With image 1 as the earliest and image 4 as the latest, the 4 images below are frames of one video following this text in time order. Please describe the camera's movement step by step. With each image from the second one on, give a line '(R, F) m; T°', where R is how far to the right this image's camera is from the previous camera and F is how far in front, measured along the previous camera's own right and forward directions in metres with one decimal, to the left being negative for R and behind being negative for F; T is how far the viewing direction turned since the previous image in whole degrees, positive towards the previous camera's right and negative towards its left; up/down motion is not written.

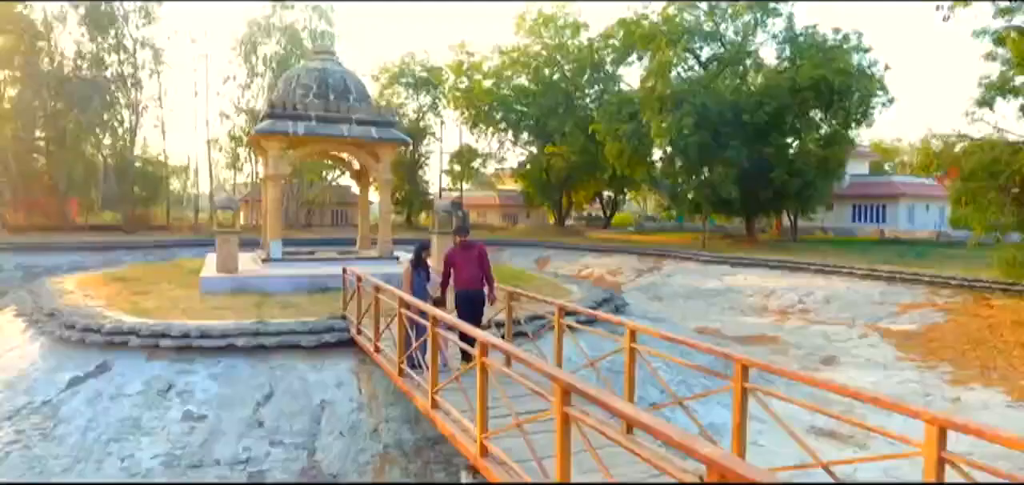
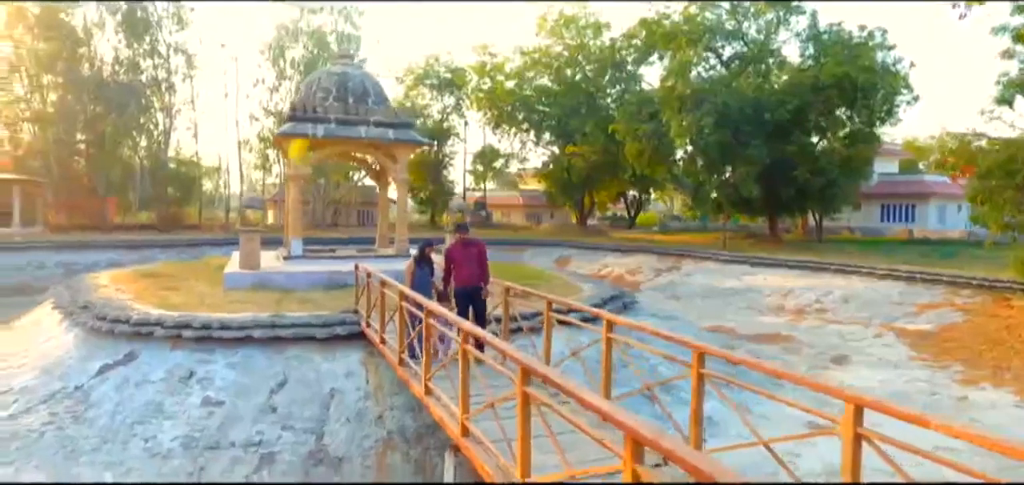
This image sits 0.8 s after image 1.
(+0.4, -0.3) m; -3°
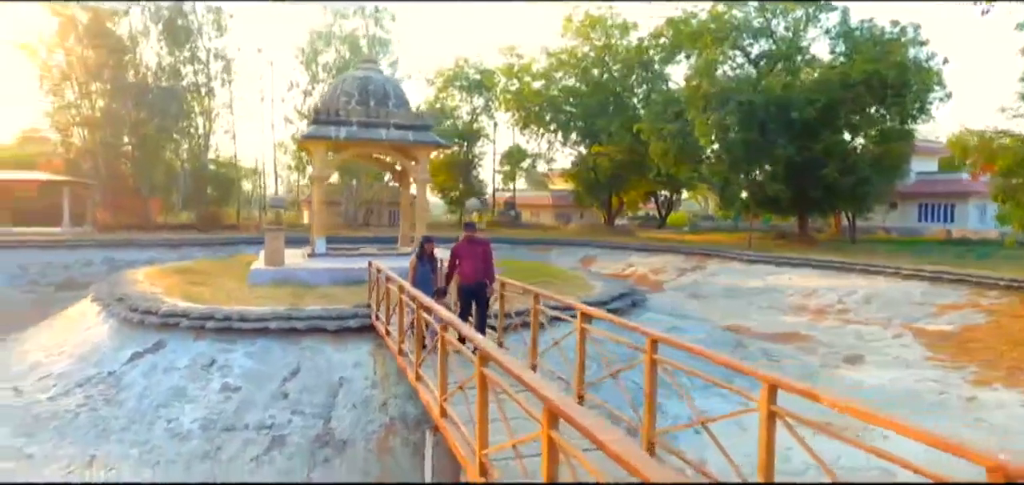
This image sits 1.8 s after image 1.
(+0.5, -0.3) m; -3°
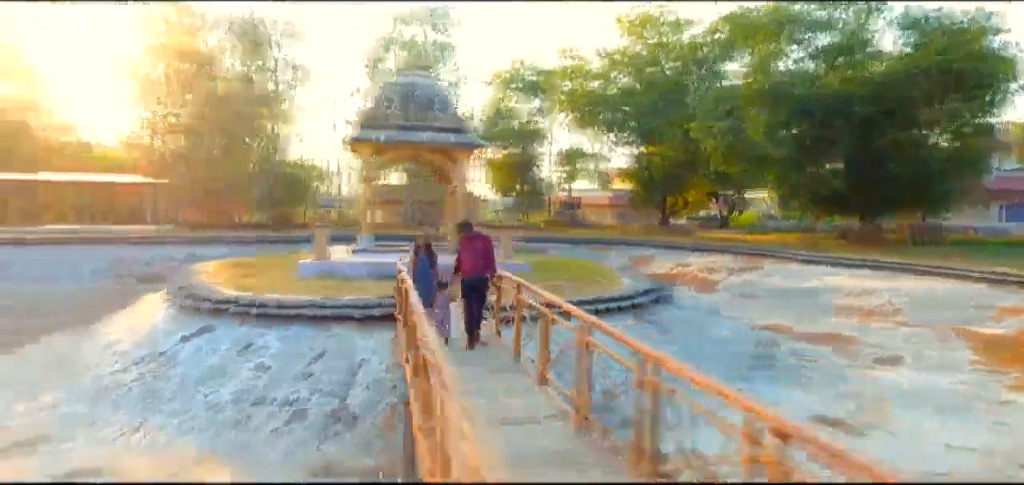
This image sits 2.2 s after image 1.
(+0.9, -0.4) m; -6°
